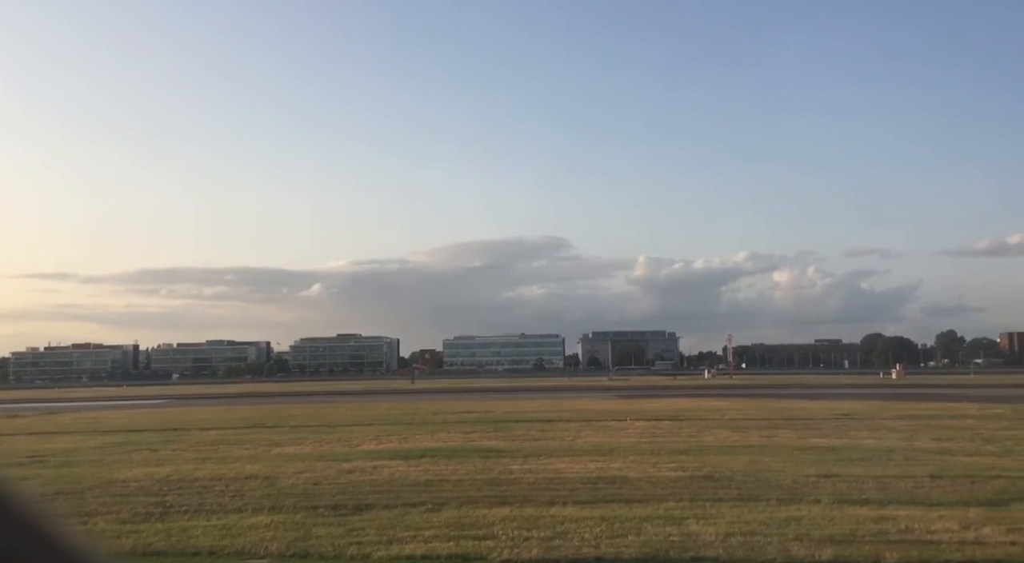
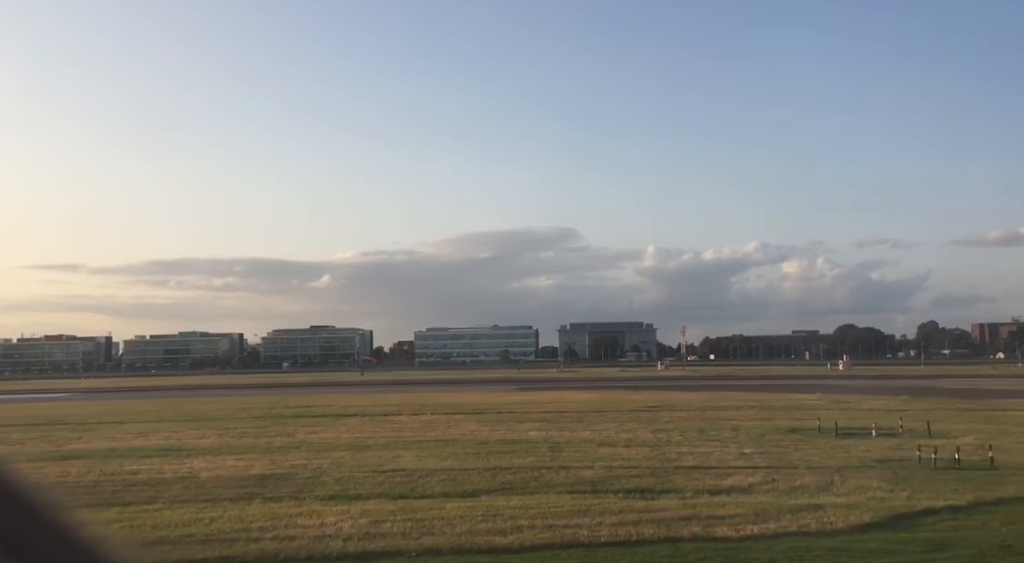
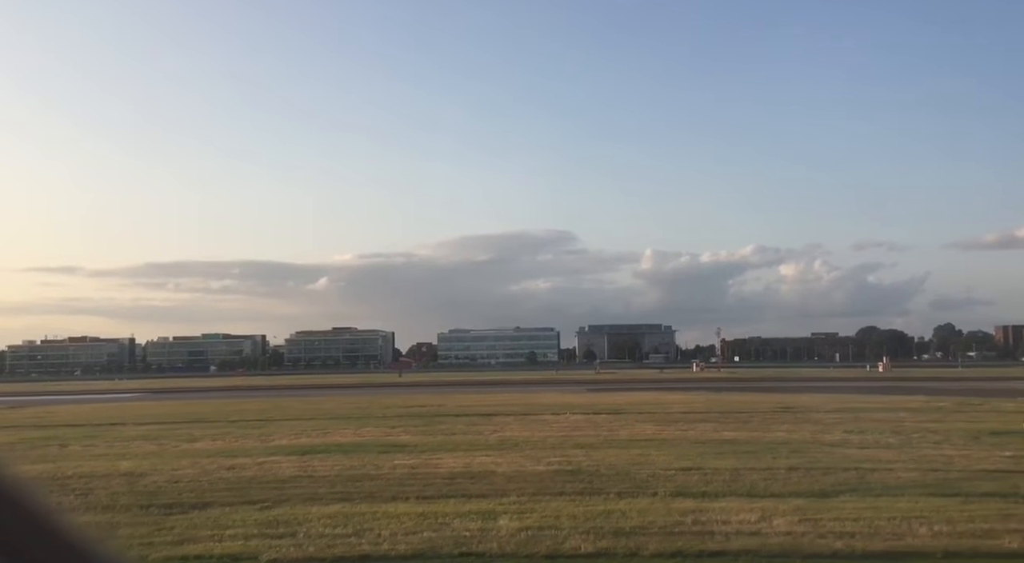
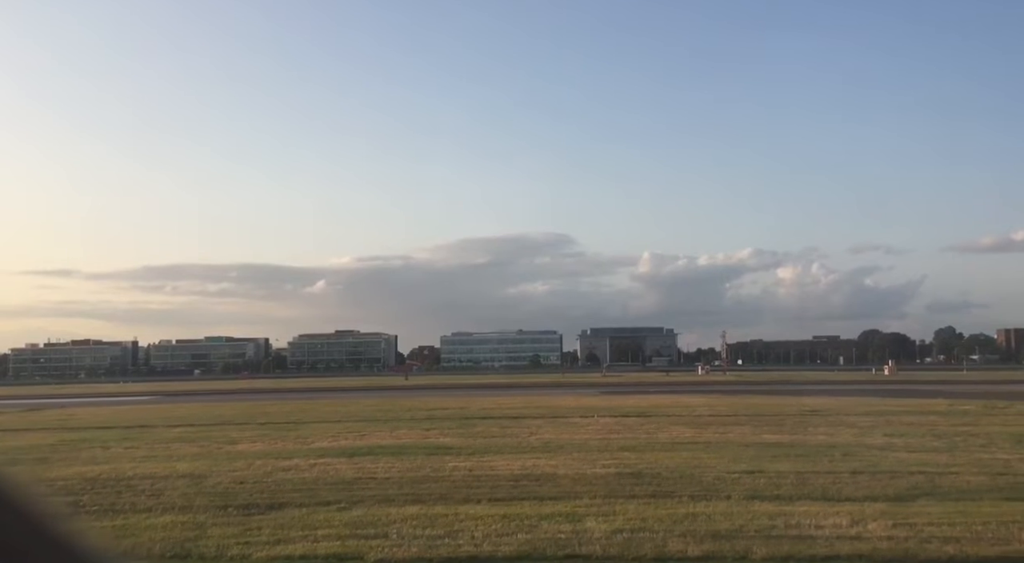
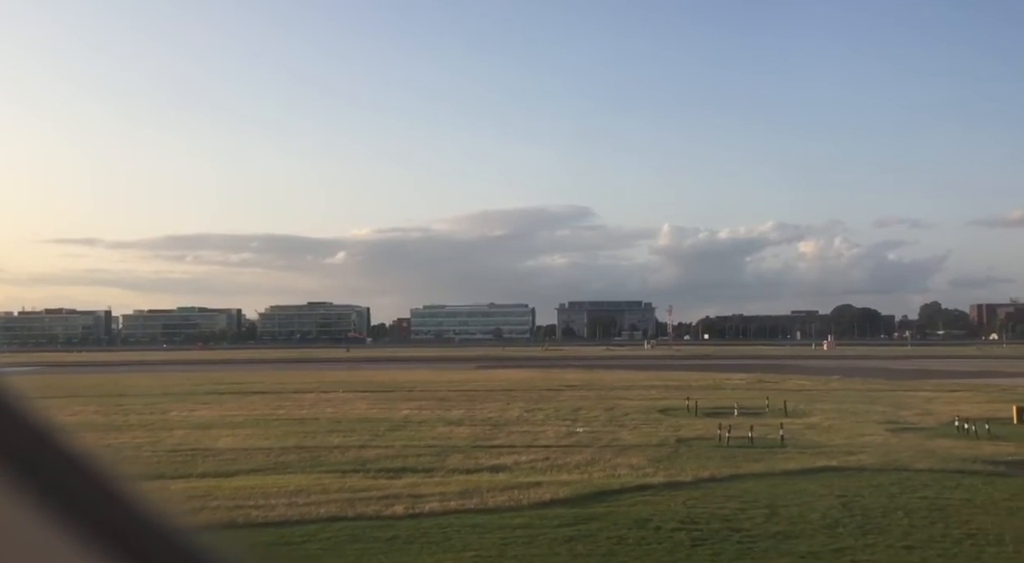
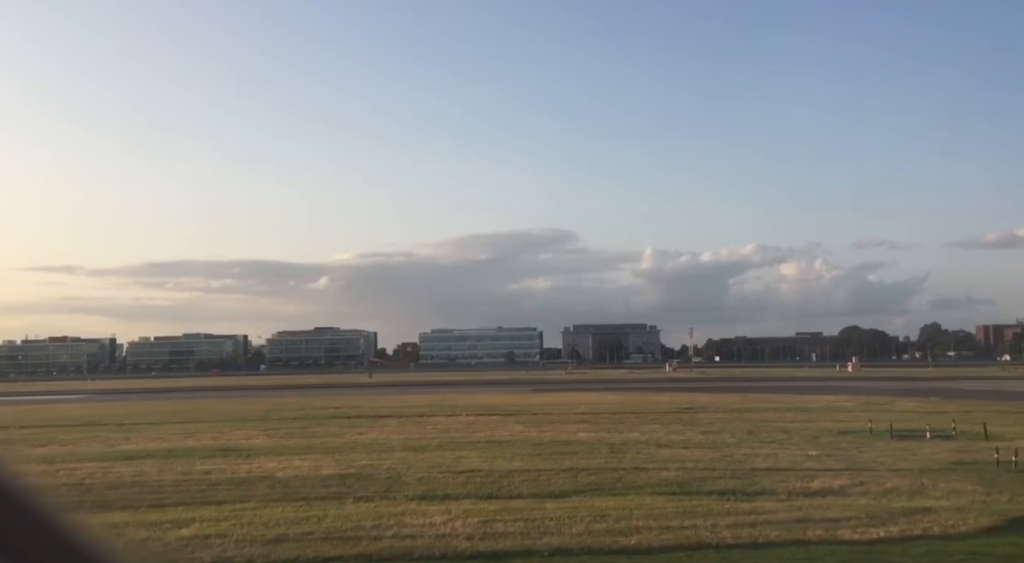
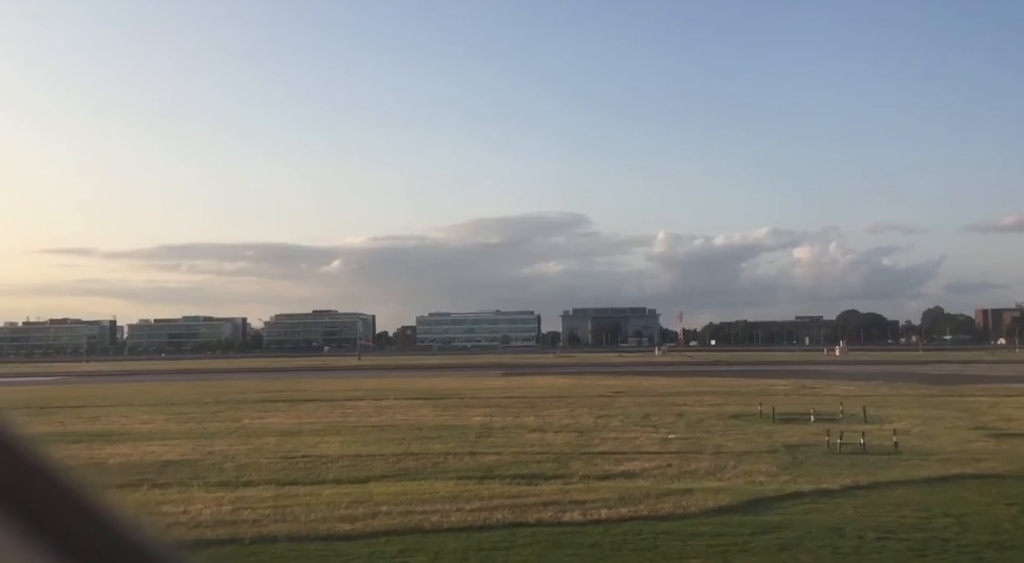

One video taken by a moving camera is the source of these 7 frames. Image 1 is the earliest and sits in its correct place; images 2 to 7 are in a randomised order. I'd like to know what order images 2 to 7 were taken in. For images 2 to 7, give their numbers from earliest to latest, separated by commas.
4, 3, 6, 2, 7, 5
